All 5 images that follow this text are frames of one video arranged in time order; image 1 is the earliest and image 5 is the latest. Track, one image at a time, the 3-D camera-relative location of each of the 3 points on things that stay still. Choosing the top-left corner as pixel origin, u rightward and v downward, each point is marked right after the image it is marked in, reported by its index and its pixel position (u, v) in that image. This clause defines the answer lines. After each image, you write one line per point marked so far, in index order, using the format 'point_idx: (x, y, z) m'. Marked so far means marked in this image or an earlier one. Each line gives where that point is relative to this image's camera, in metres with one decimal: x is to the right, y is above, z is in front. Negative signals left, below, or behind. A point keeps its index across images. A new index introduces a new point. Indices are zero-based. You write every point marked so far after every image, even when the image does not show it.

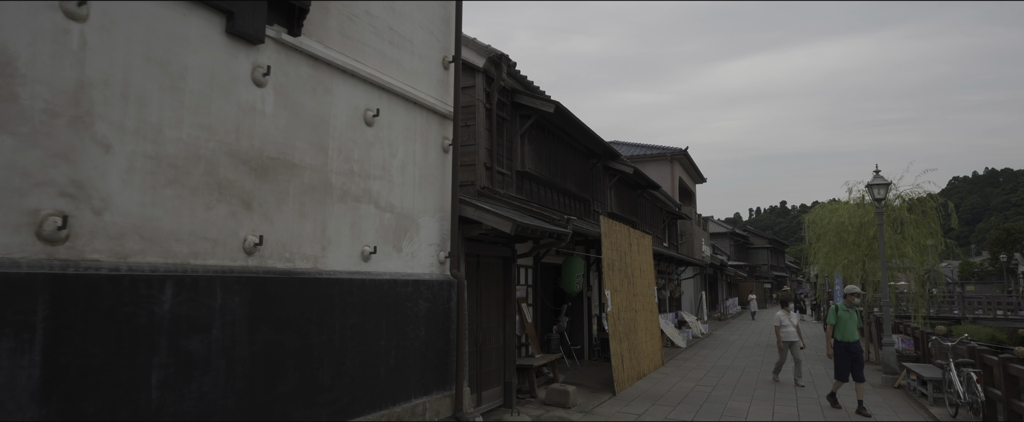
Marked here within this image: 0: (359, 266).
0: (-1.6, -0.6, +6.2) m
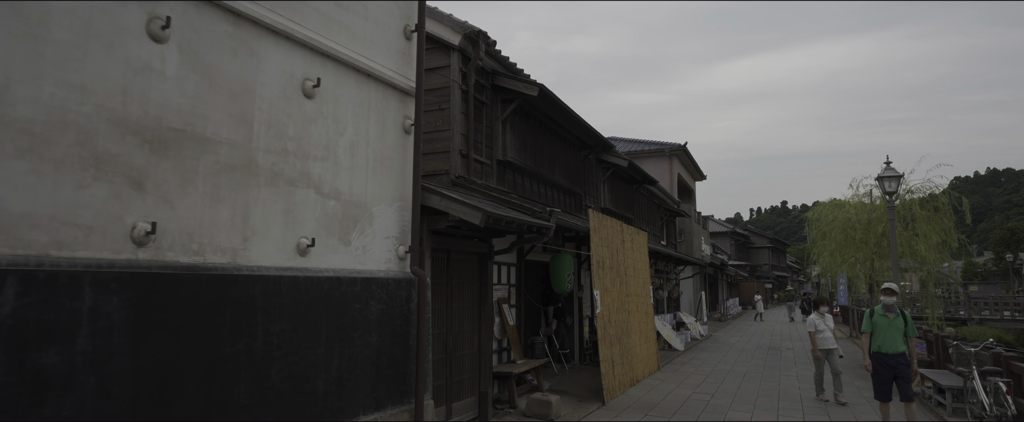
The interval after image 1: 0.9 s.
0: (-1.9, -0.4, +5.2) m
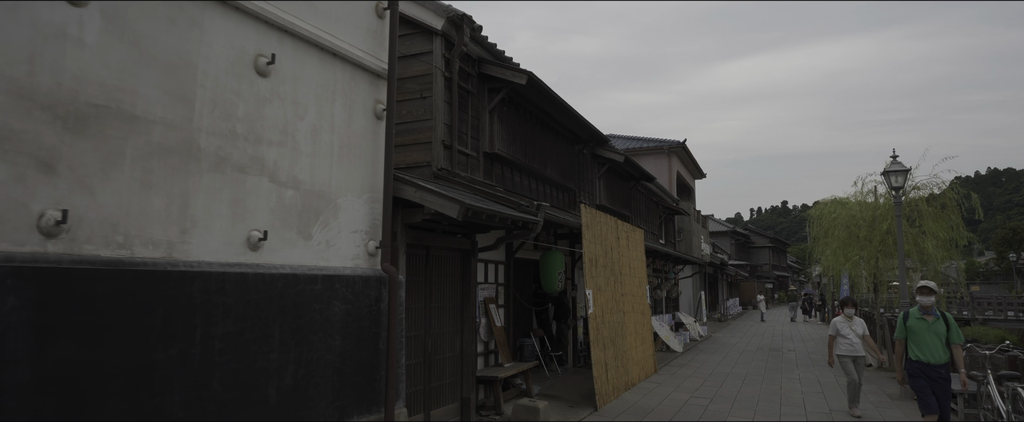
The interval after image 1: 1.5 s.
0: (-2.1, -0.4, +4.7) m
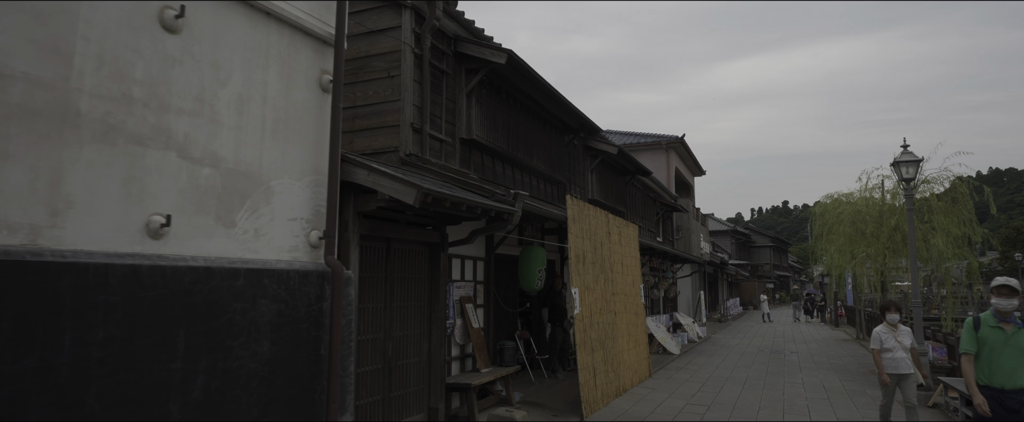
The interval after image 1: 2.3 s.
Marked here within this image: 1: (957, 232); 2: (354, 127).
0: (-2.4, -0.2, +3.9) m
1: (+10.0, -0.5, +13.6) m
2: (-2.1, +1.1, +8.2) m
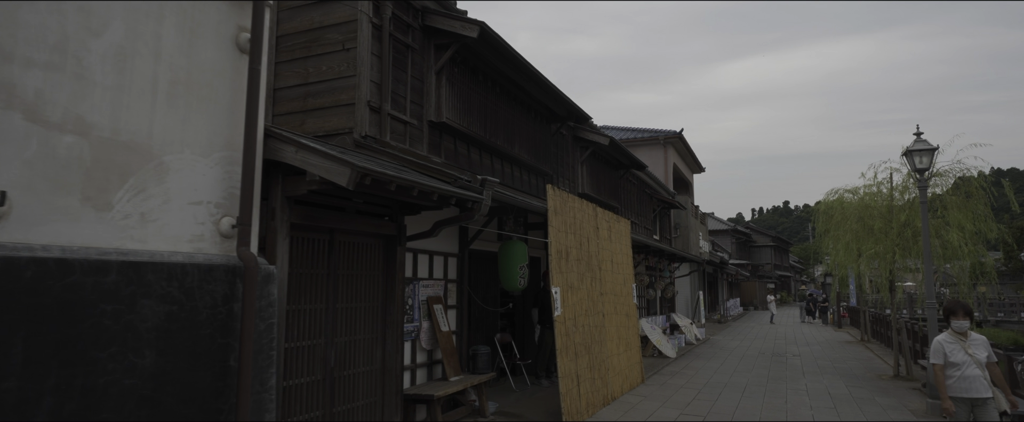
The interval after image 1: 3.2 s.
0: (-2.8, -0.1, +3.0) m
1: (+9.7, -0.4, +12.7) m
2: (-2.5, +1.3, +7.3) m
